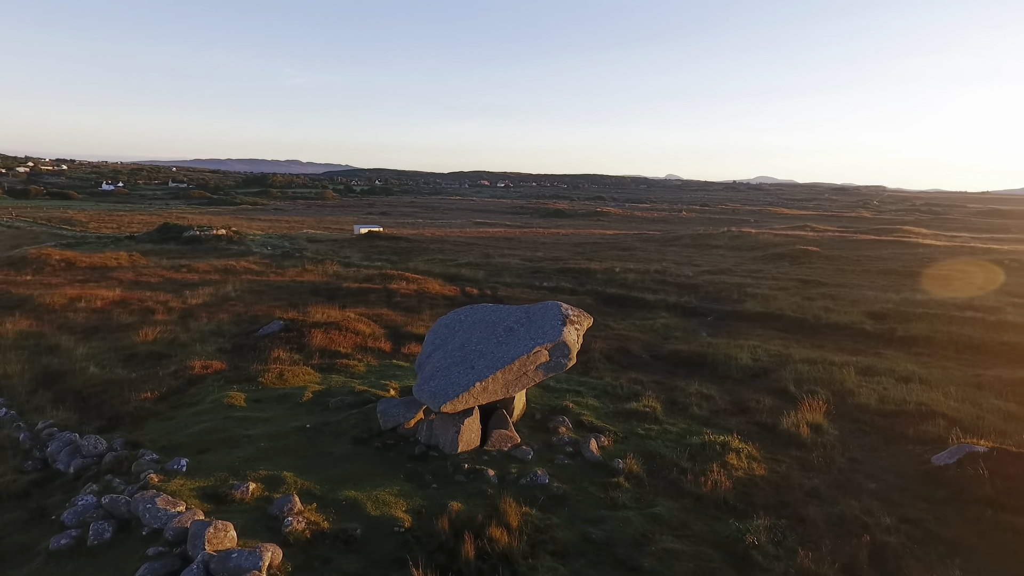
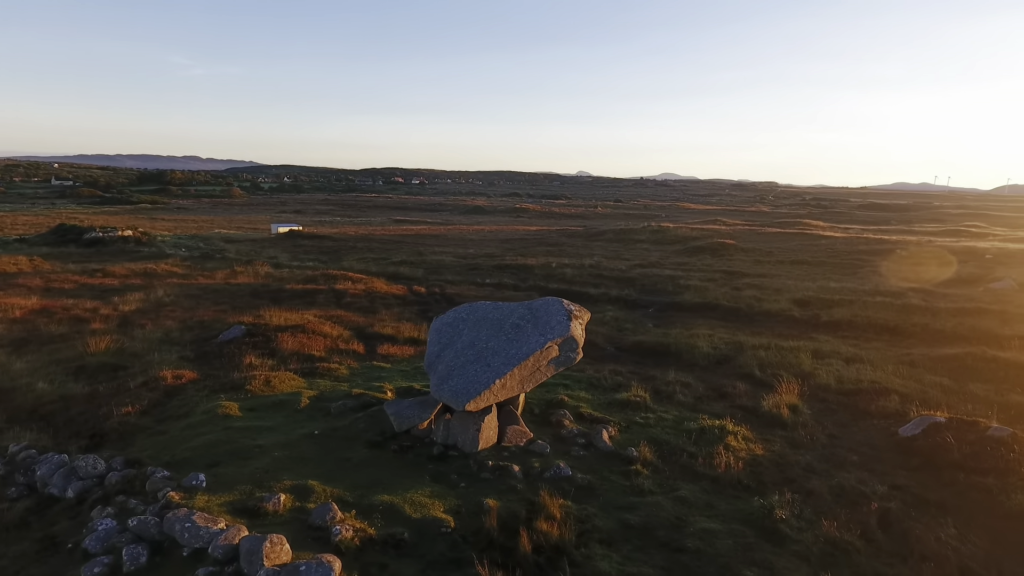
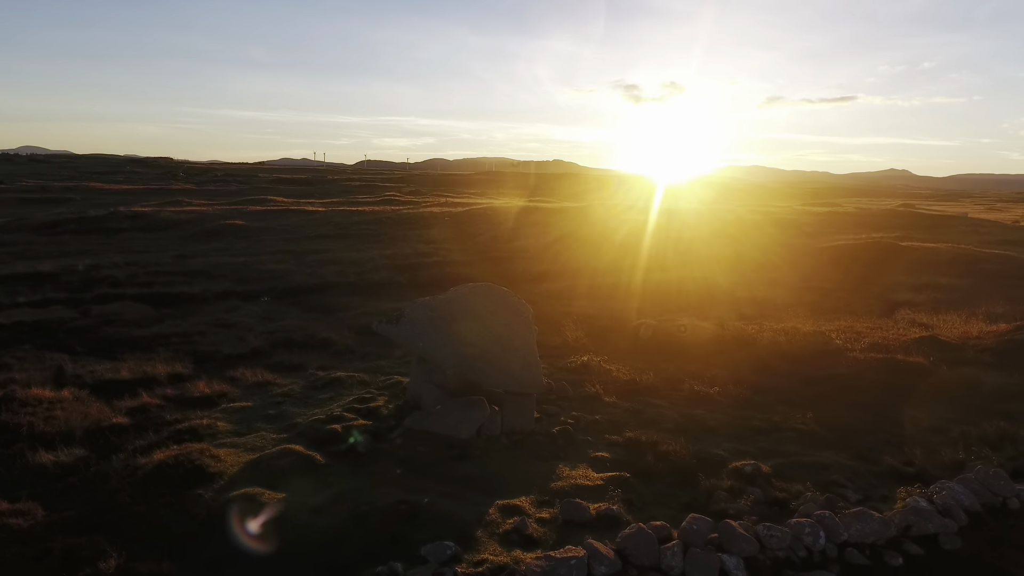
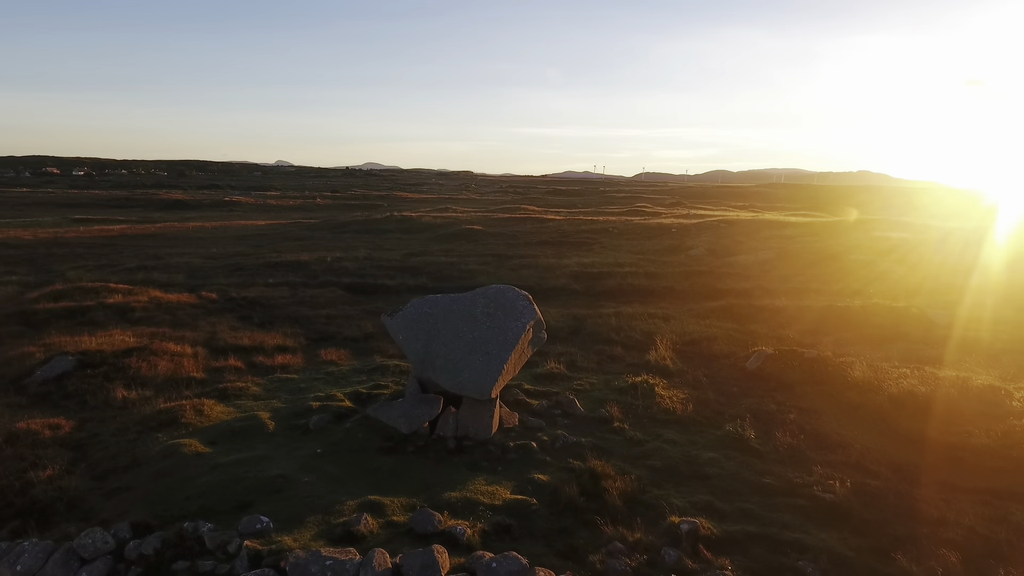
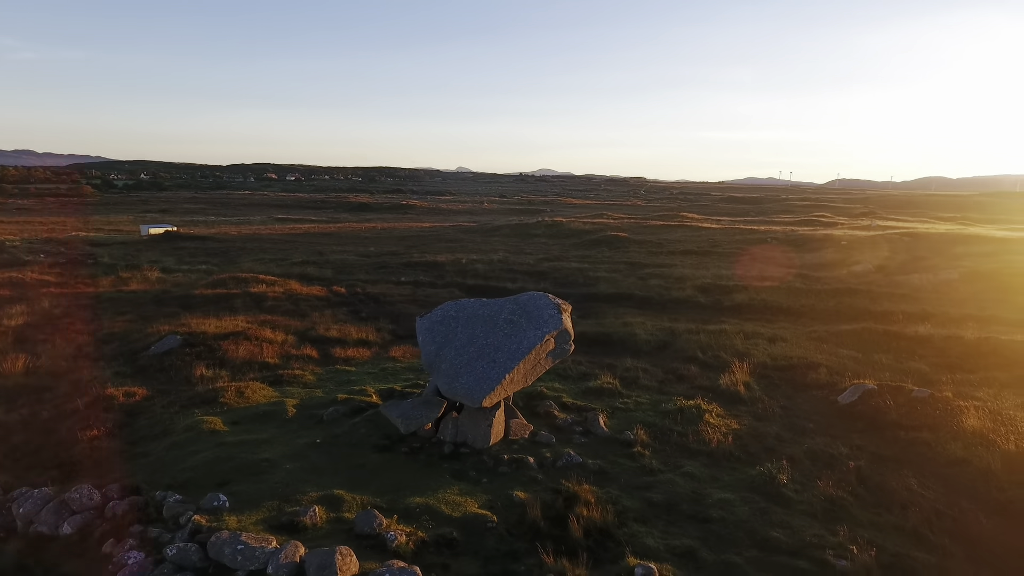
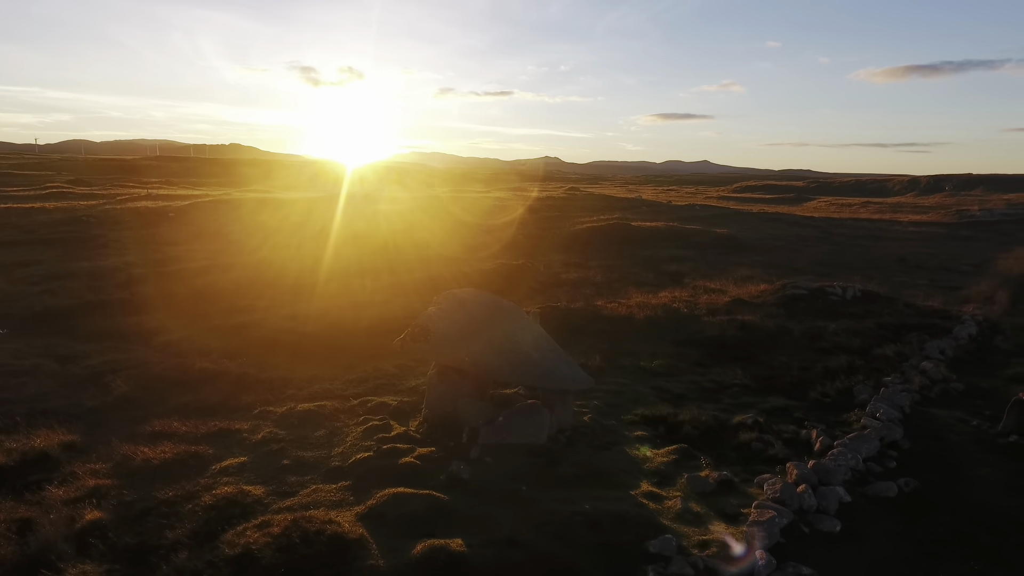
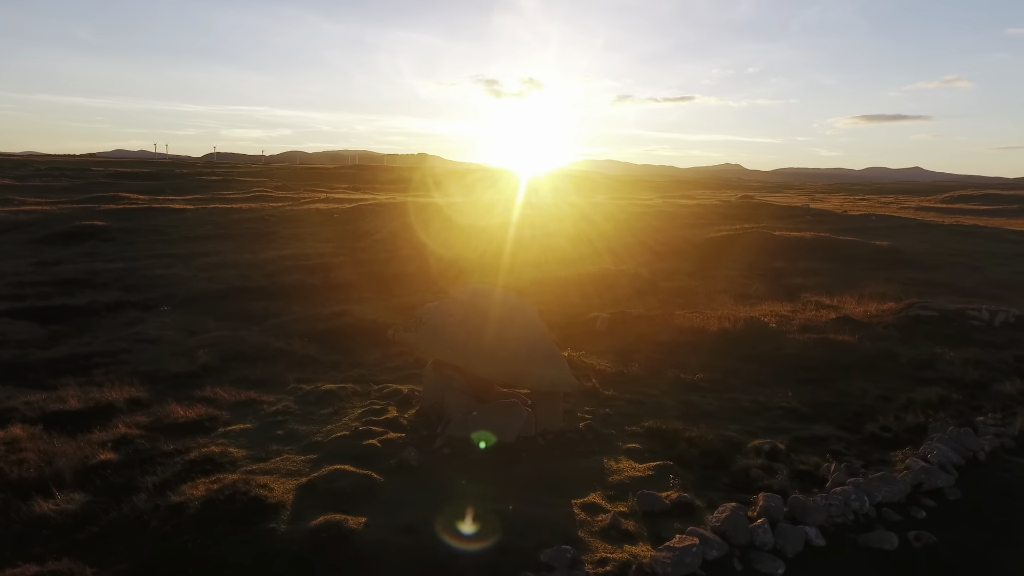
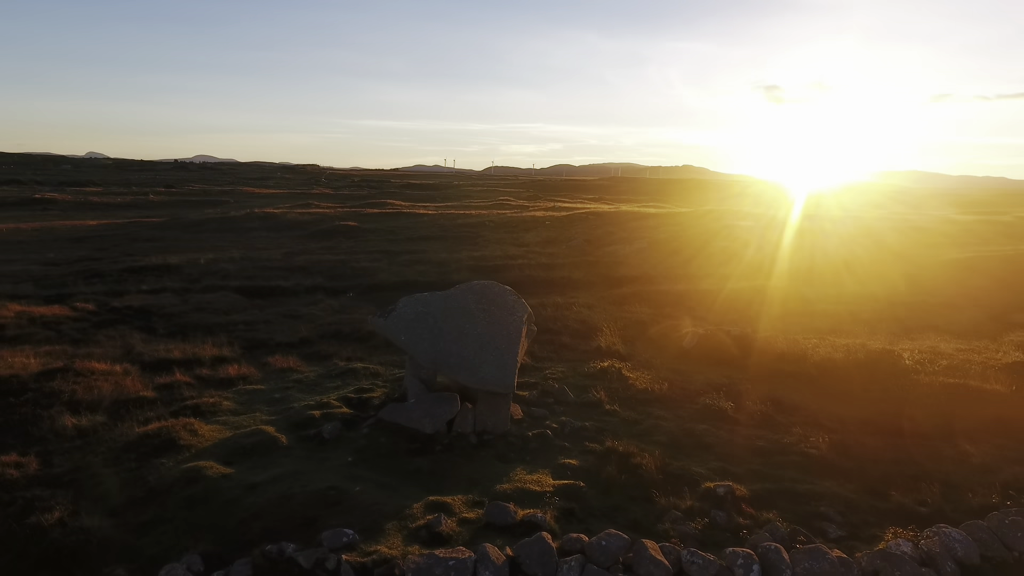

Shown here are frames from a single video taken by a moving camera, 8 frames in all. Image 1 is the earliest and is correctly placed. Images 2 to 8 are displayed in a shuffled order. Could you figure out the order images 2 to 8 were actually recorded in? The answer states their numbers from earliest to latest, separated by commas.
2, 5, 4, 8, 3, 7, 6
